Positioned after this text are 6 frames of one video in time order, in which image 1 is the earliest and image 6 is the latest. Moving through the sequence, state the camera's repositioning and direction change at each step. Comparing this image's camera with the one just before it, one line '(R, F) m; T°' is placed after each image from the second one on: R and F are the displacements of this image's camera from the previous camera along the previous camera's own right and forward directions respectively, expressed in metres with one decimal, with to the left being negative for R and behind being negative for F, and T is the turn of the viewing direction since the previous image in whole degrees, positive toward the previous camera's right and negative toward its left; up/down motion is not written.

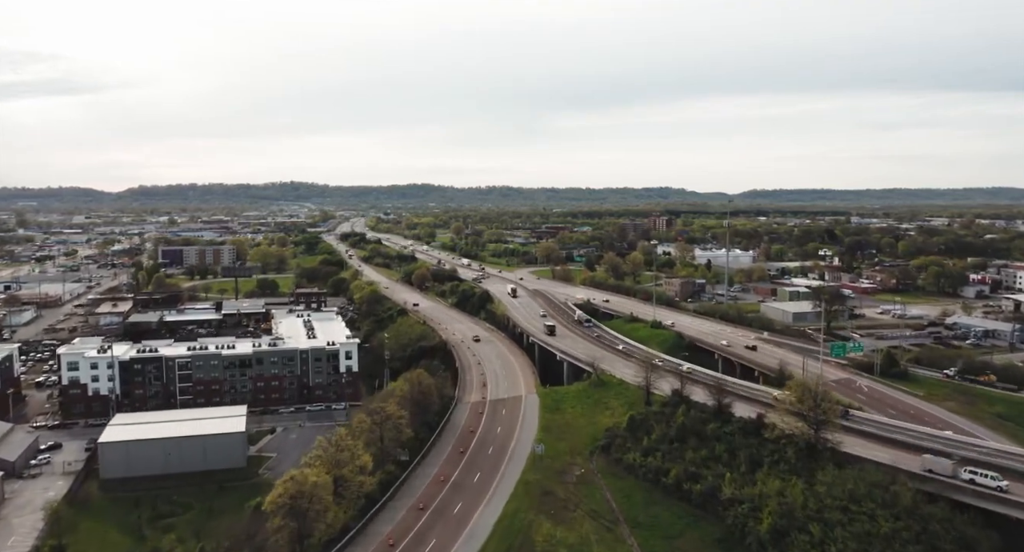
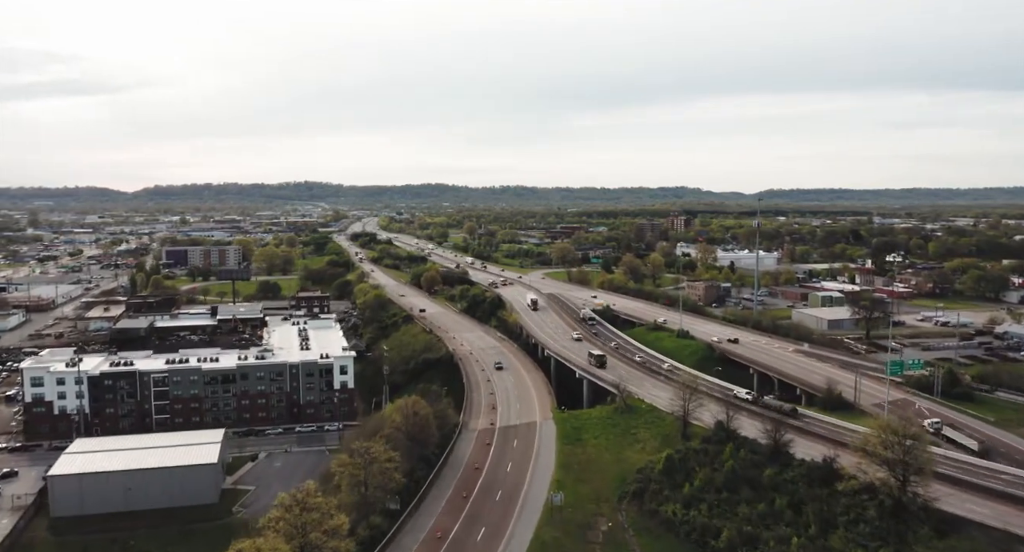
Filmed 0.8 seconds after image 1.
(0.0, +4.4) m; -1°
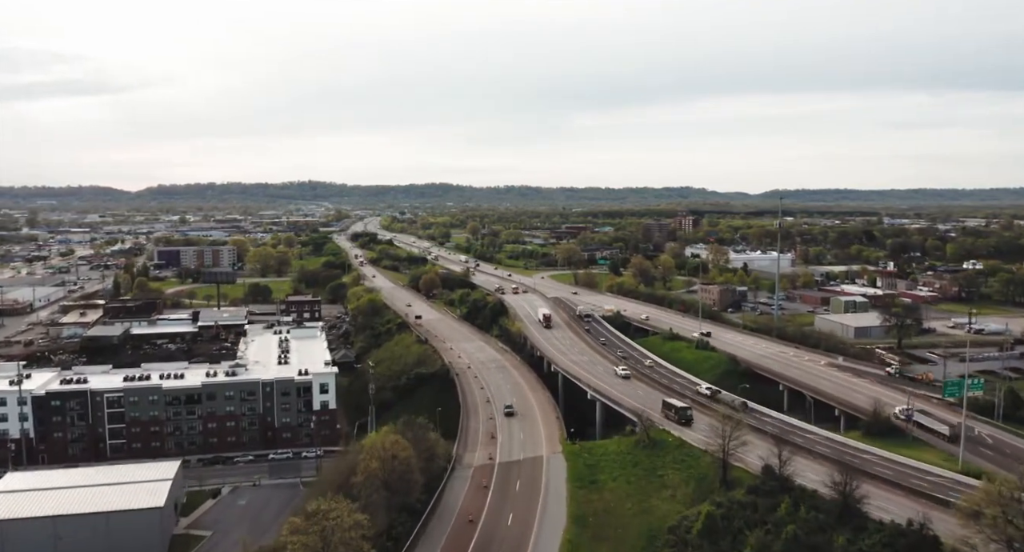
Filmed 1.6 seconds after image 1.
(+0.1, +4.4) m; 0°
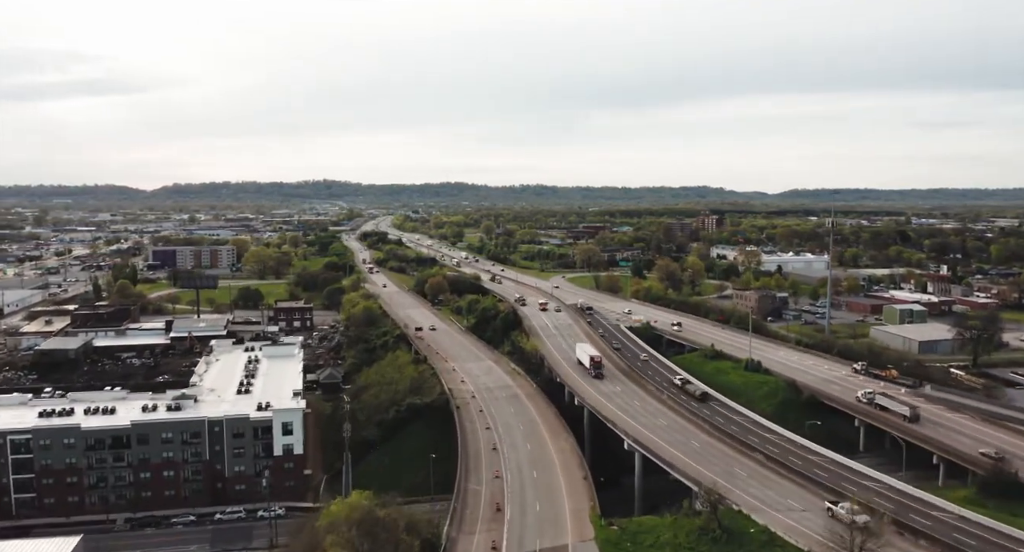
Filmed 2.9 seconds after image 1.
(0.0, +7.1) m; -1°
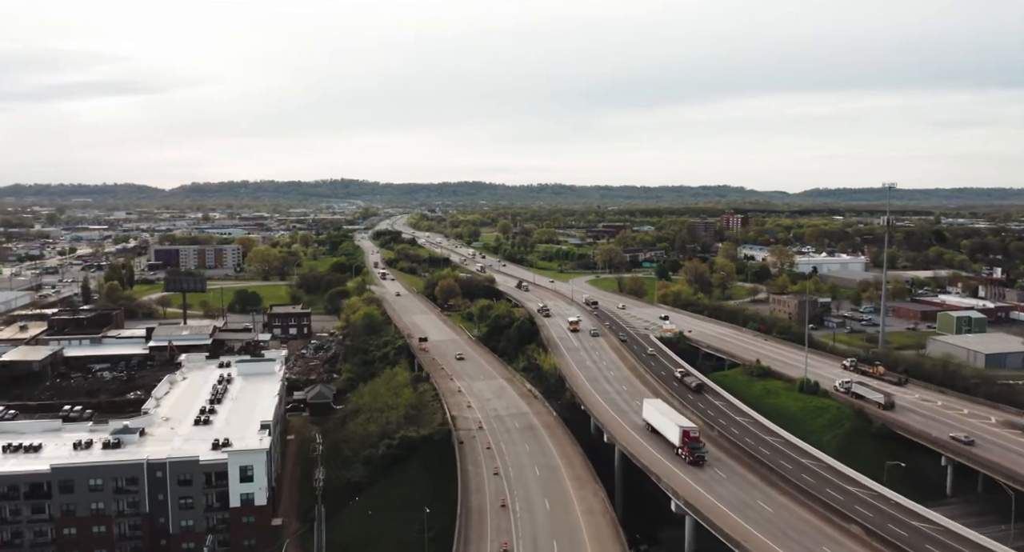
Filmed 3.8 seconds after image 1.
(+0.1, +5.3) m; -1°
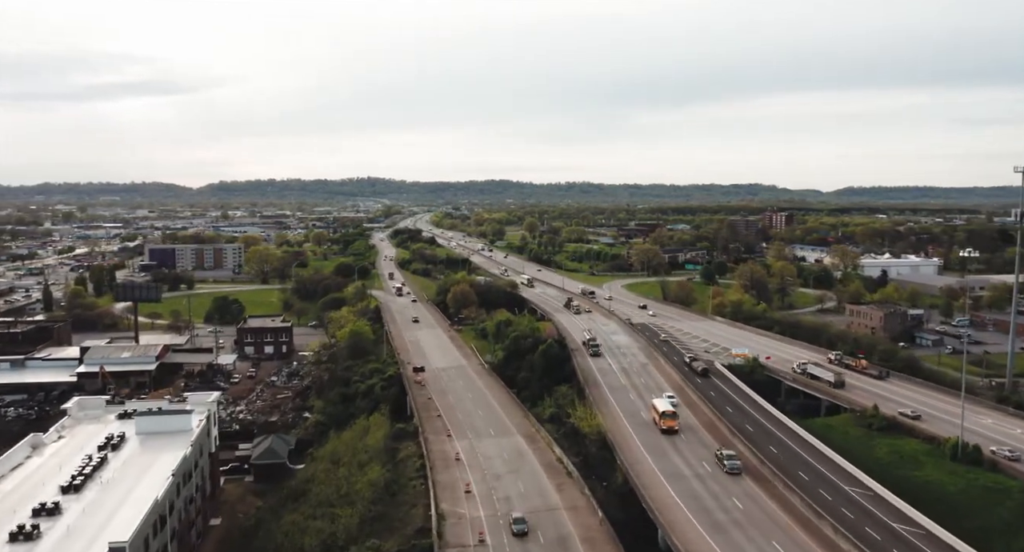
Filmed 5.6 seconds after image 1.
(+0.1, +9.9) m; -2°
